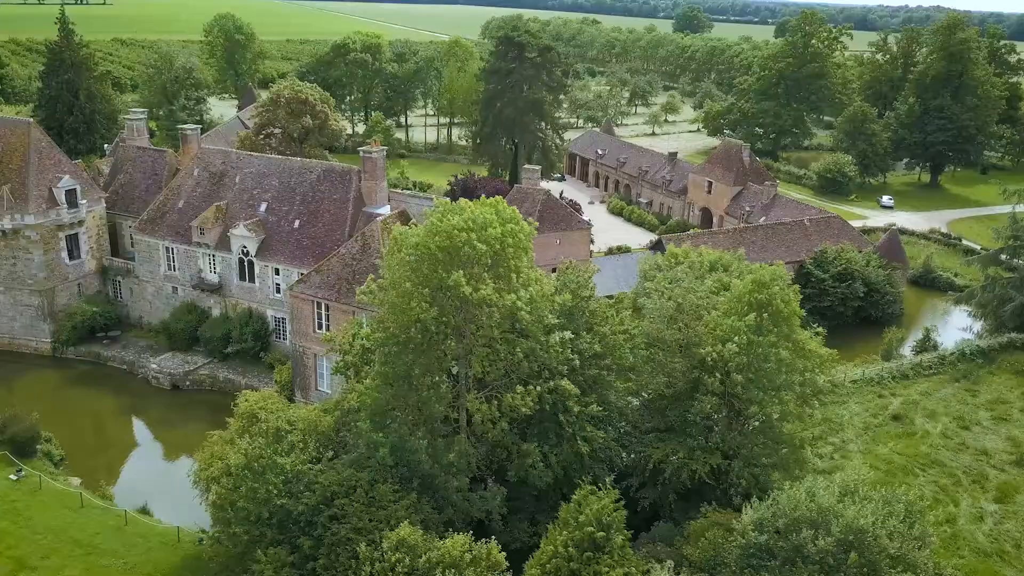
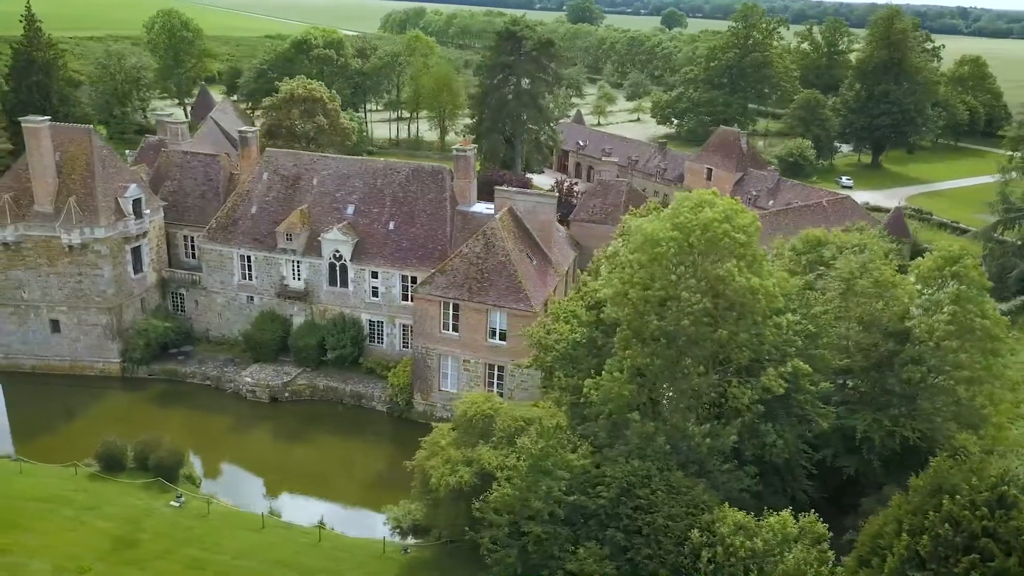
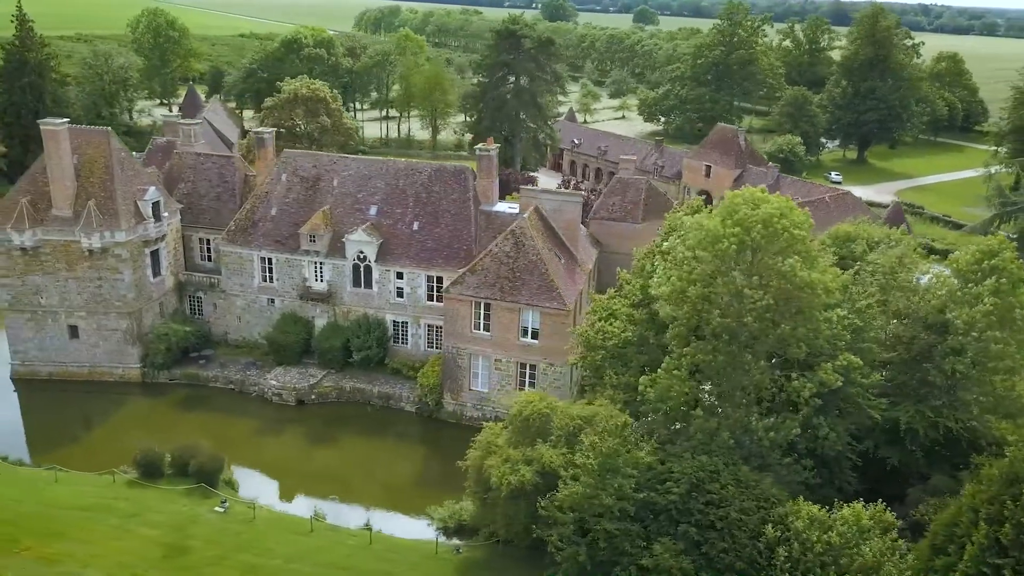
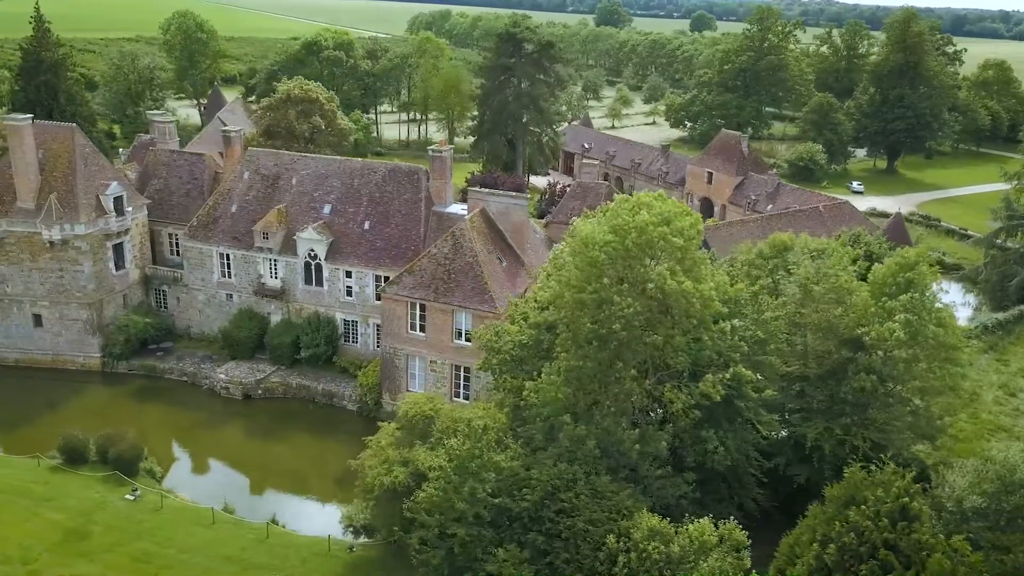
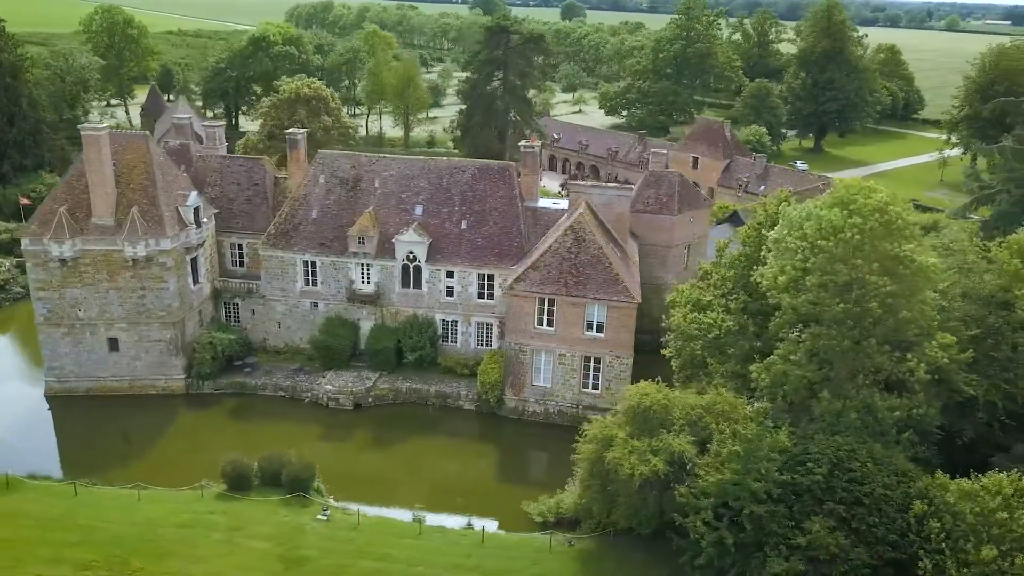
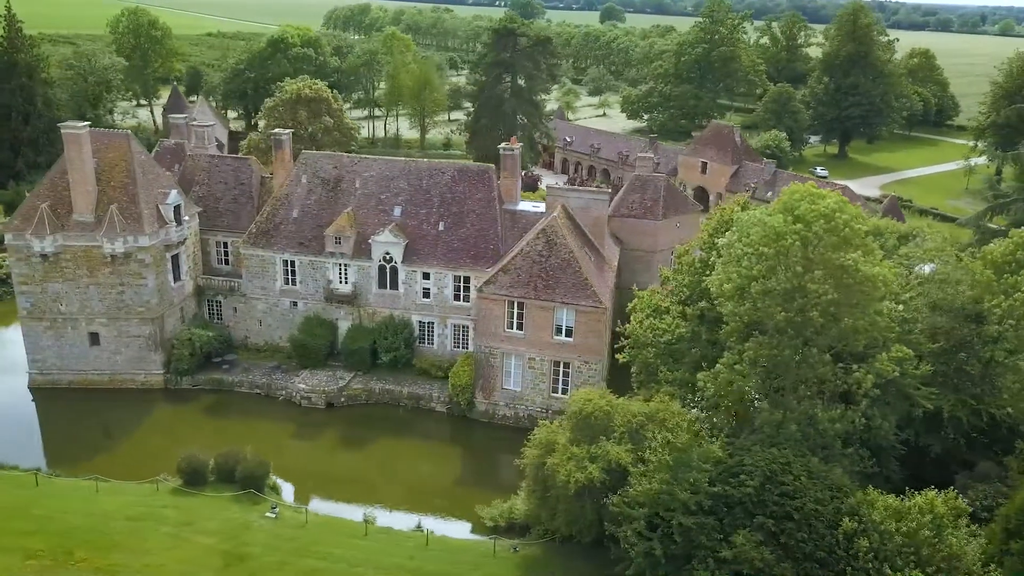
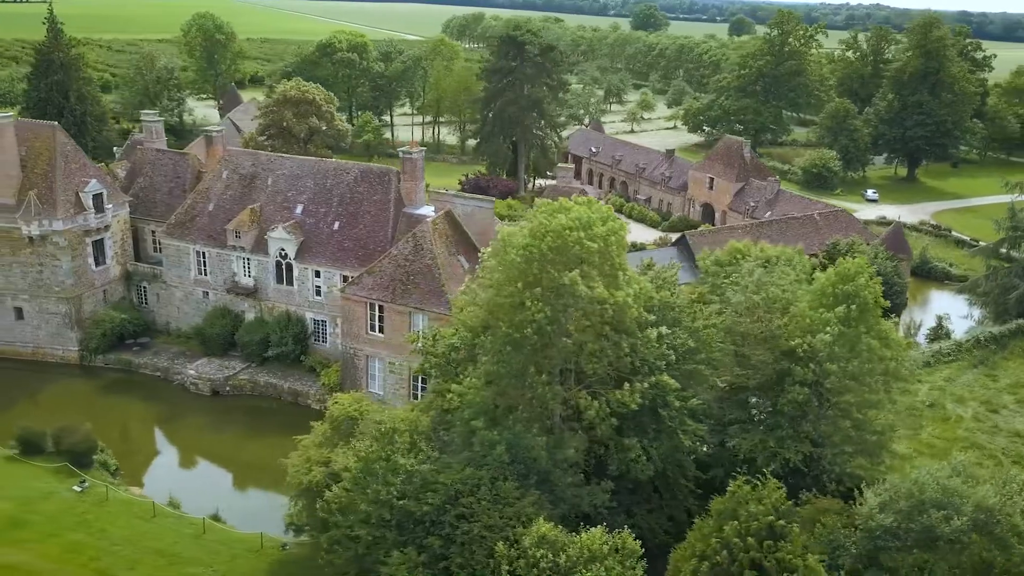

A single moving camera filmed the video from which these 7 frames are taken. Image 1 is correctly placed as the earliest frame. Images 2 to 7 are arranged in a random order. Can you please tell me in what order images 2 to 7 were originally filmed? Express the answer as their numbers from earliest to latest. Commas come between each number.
7, 4, 2, 3, 6, 5
